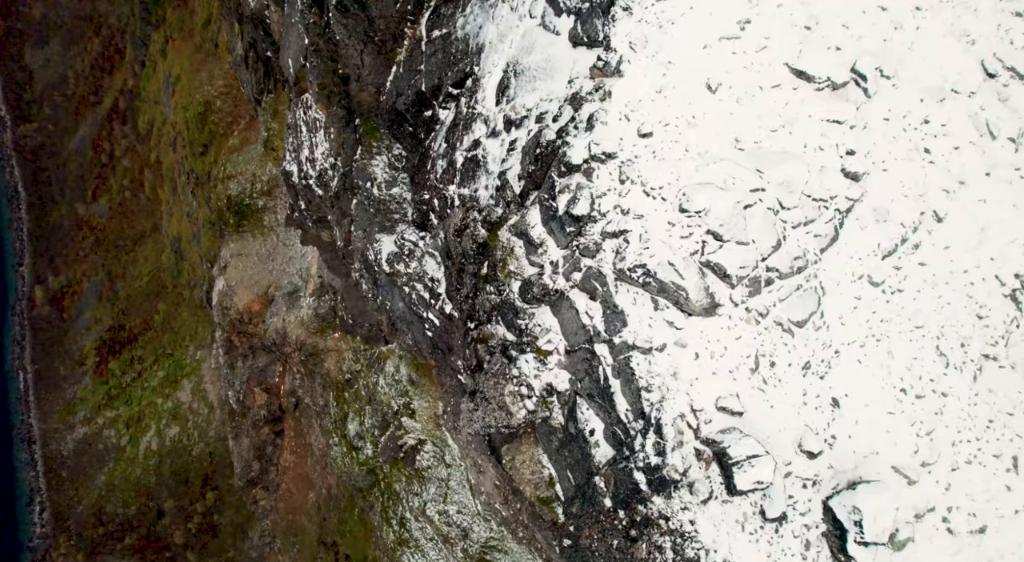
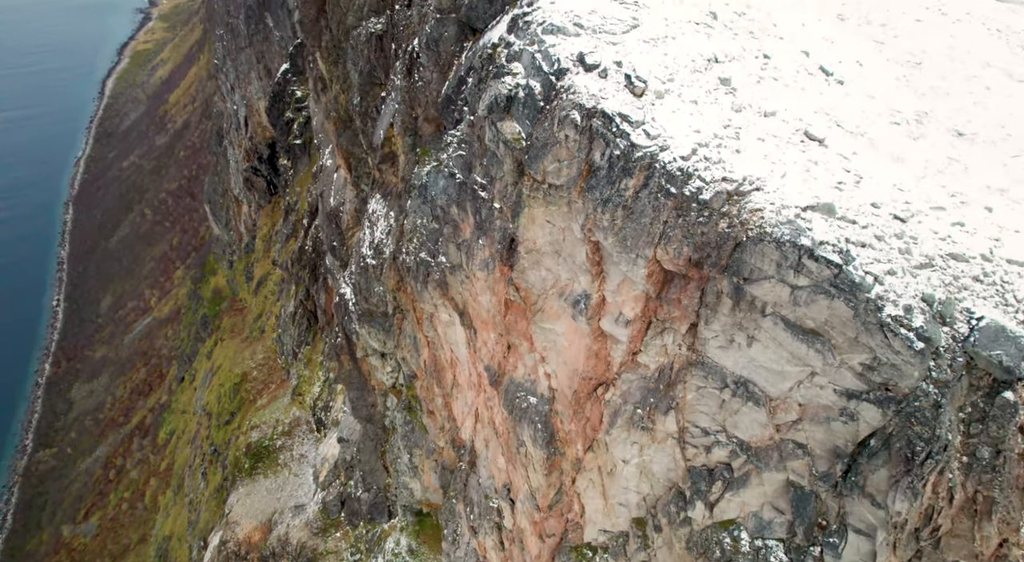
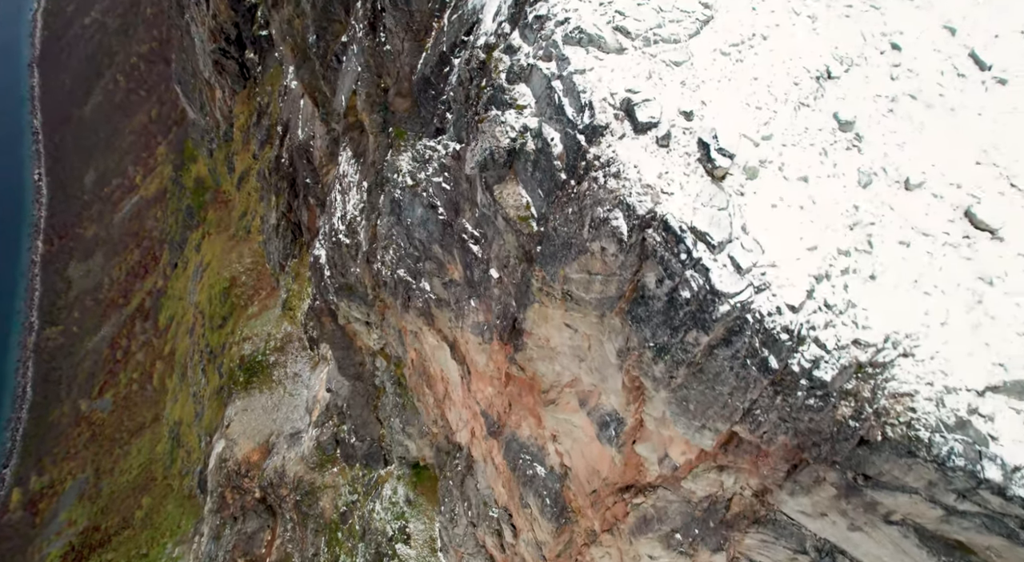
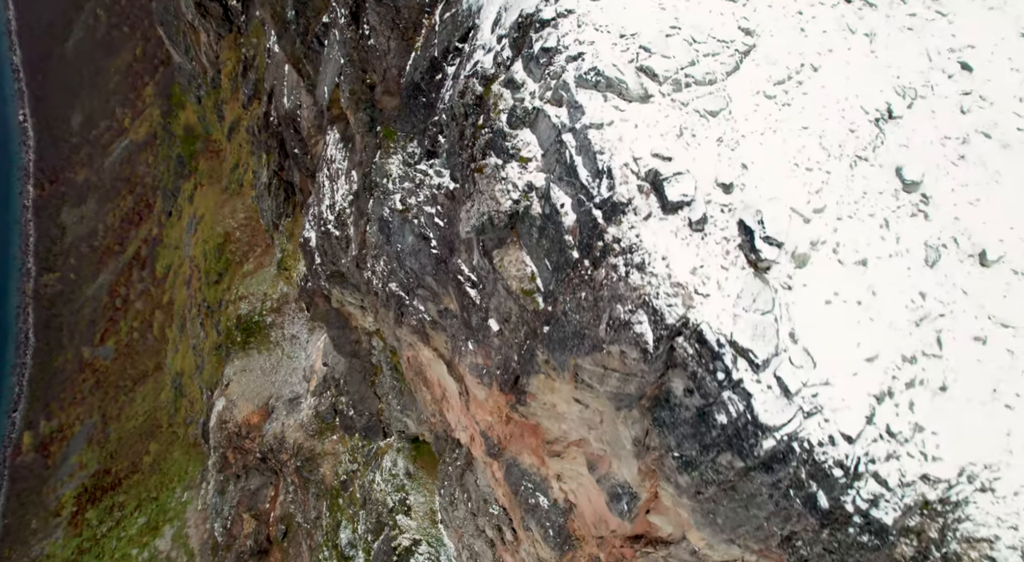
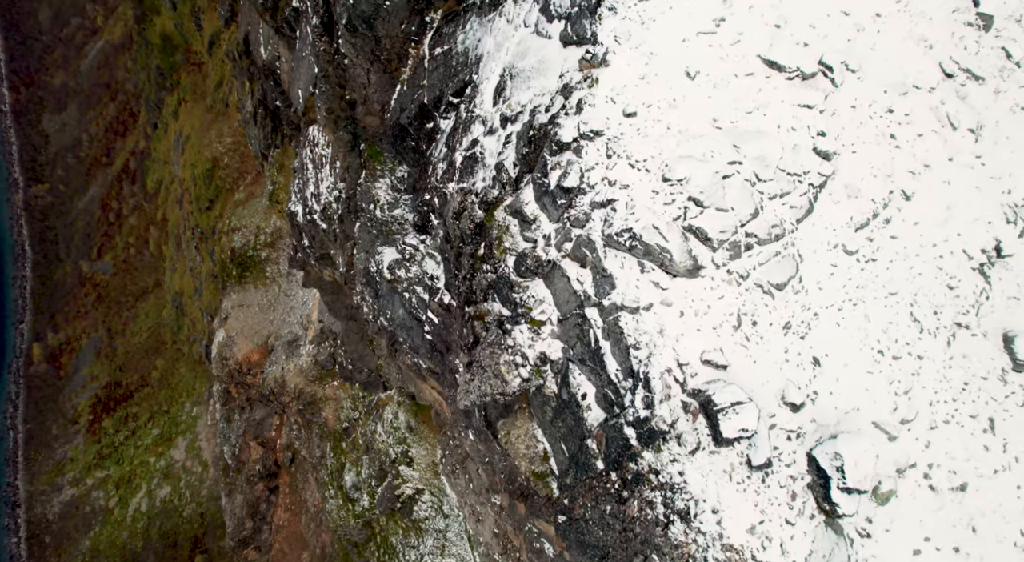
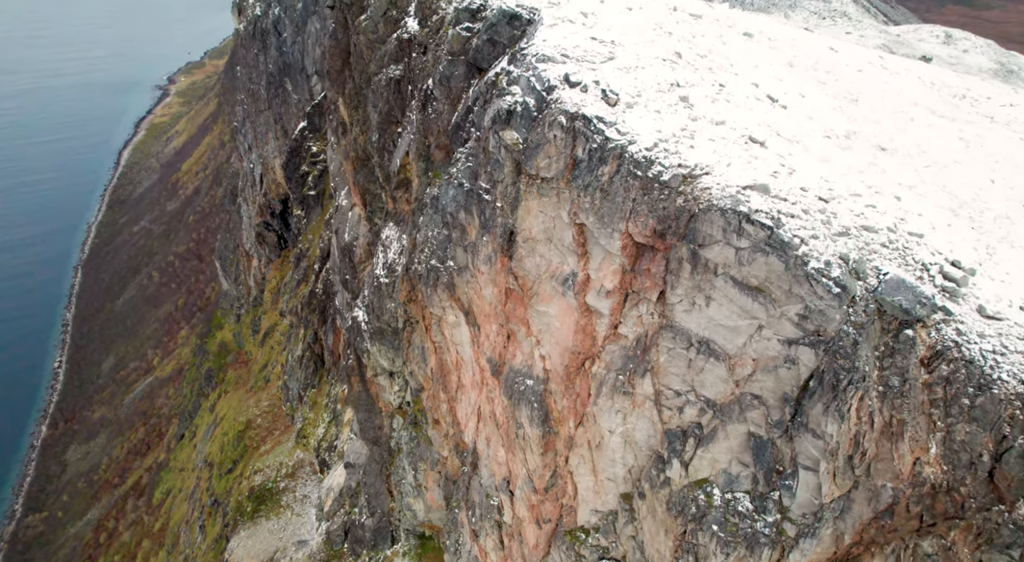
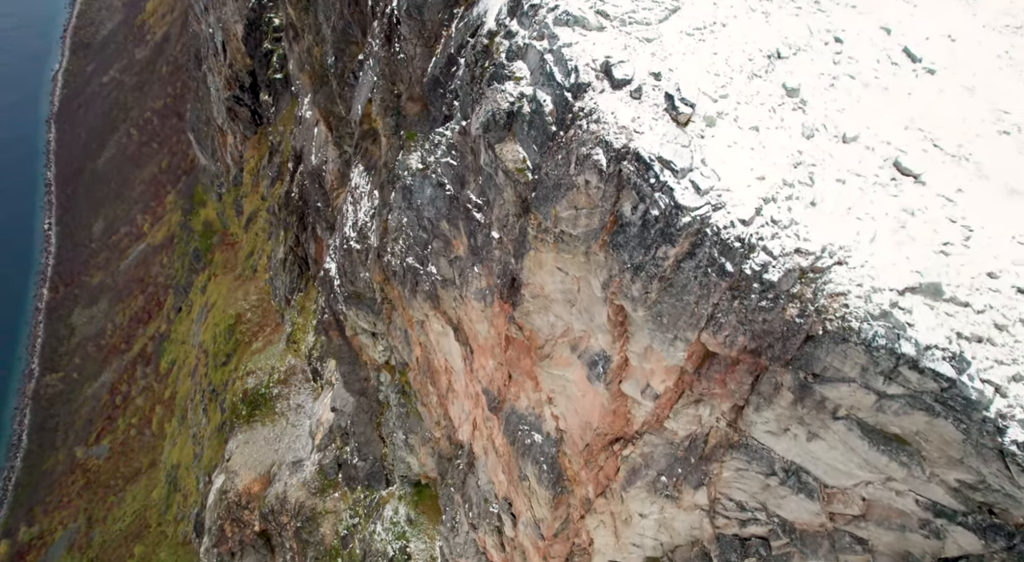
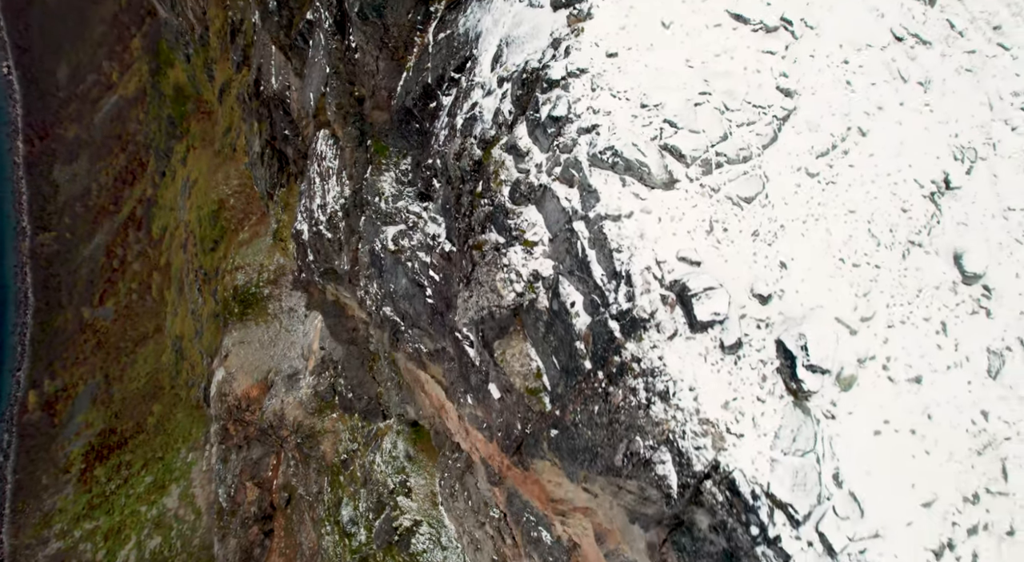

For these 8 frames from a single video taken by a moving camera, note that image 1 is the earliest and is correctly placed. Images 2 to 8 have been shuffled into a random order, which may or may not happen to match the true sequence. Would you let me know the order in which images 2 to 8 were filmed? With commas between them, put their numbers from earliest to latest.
5, 8, 4, 3, 7, 2, 6
